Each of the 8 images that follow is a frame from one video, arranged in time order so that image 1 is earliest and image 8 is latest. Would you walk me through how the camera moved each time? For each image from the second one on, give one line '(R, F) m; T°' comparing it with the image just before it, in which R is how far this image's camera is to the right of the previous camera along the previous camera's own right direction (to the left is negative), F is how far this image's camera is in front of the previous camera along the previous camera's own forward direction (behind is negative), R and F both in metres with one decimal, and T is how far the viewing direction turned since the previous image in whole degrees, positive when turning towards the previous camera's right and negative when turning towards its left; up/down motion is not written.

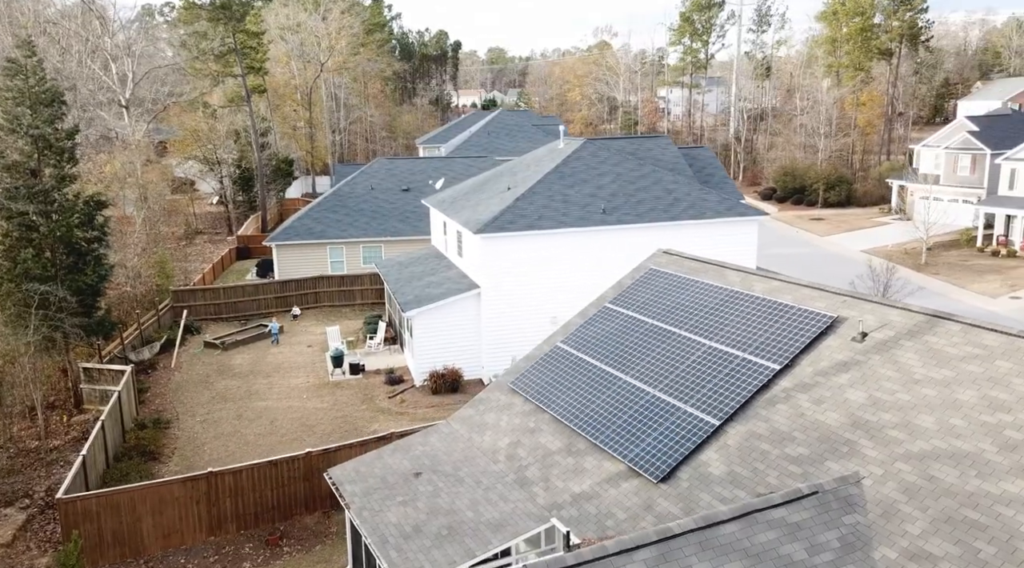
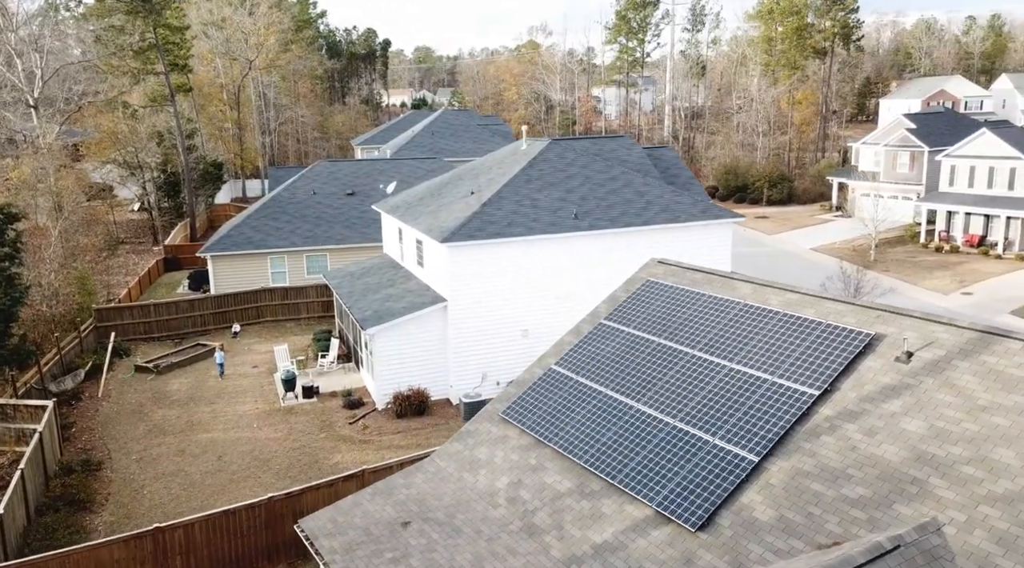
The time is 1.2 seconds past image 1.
(-1.2, +1.8) m; +5°
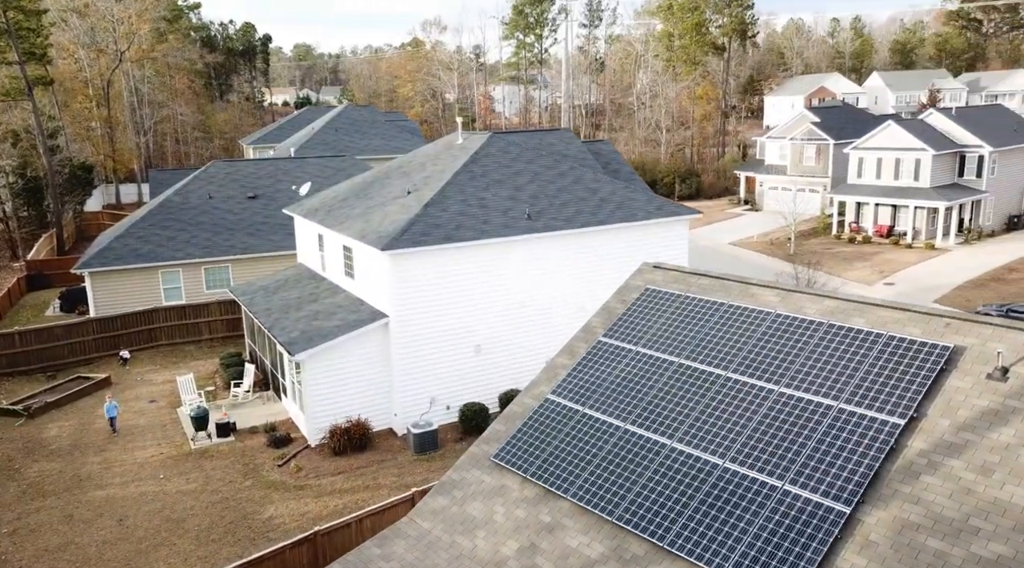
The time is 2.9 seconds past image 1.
(-1.6, +2.8) m; +8°
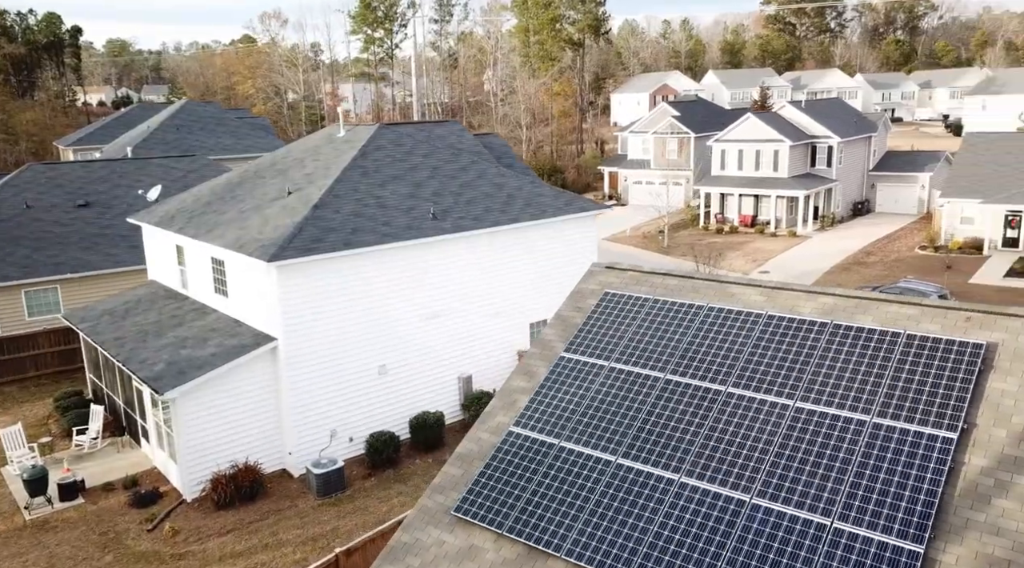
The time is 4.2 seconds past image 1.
(-1.4, +2.4) m; +11°
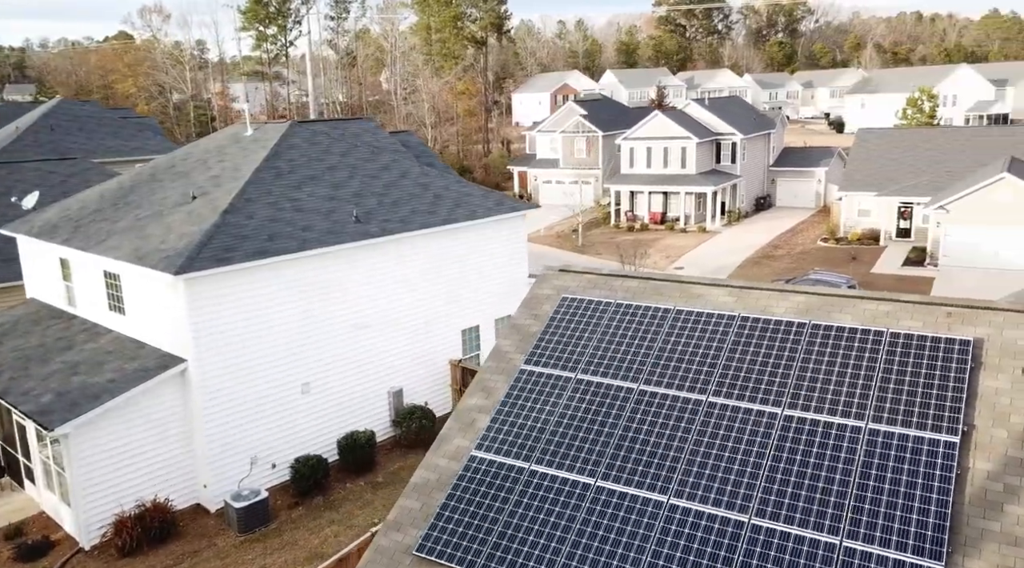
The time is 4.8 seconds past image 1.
(-0.7, +1.1) m; +7°
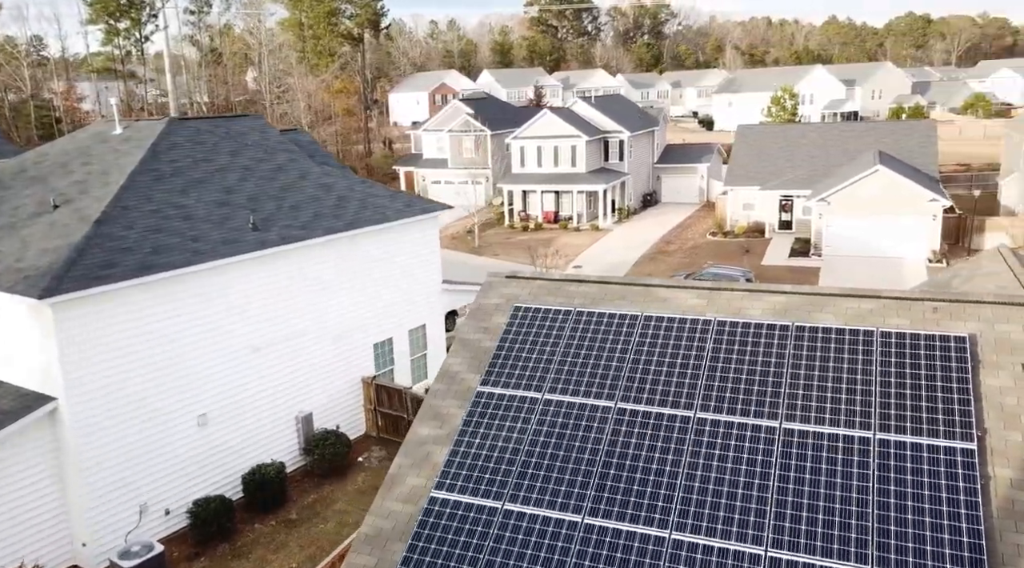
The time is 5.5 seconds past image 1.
(-0.9, +1.4) m; +9°
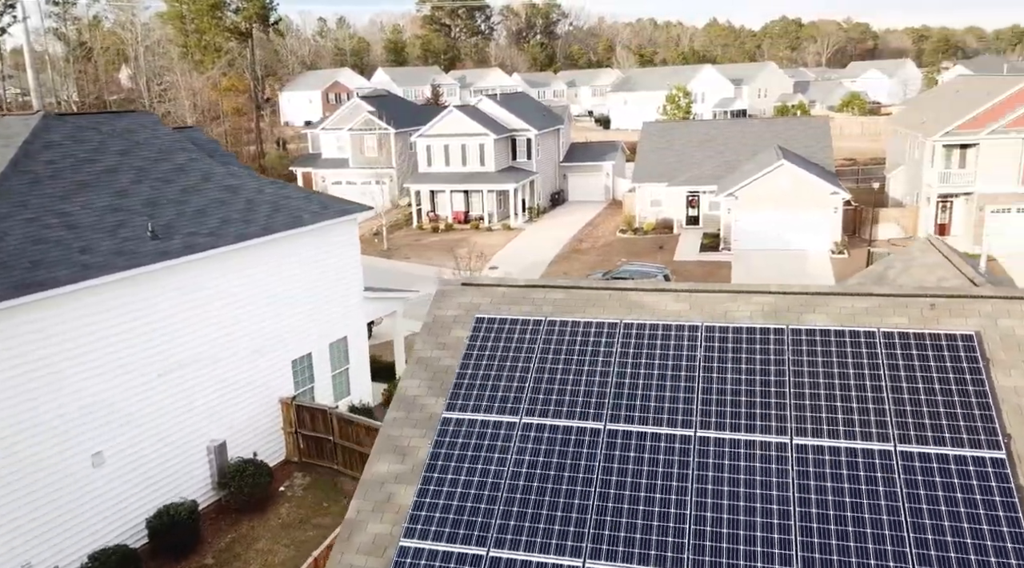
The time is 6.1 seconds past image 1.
(-0.7, +1.2) m; +7°
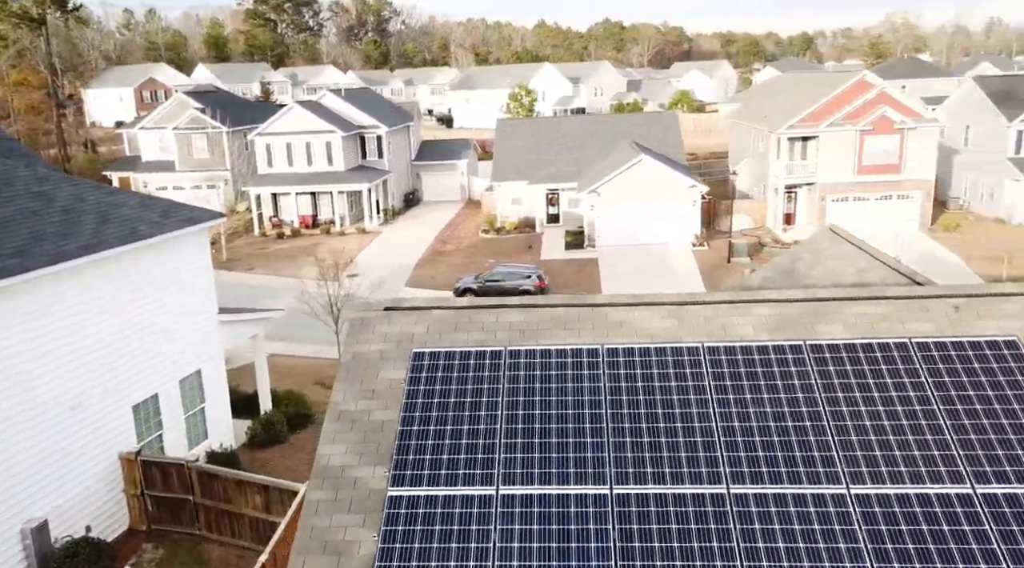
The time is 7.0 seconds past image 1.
(-0.9, +2.2) m; +12°
